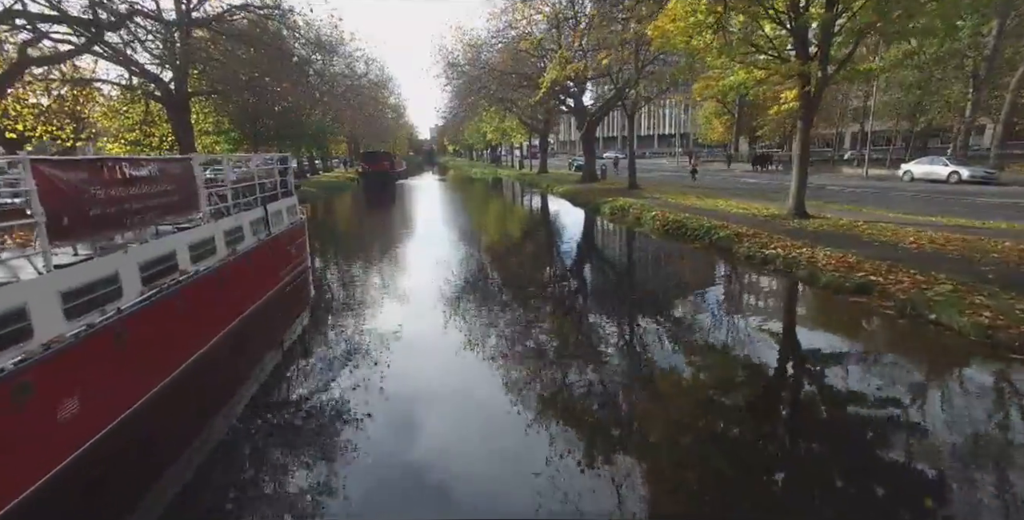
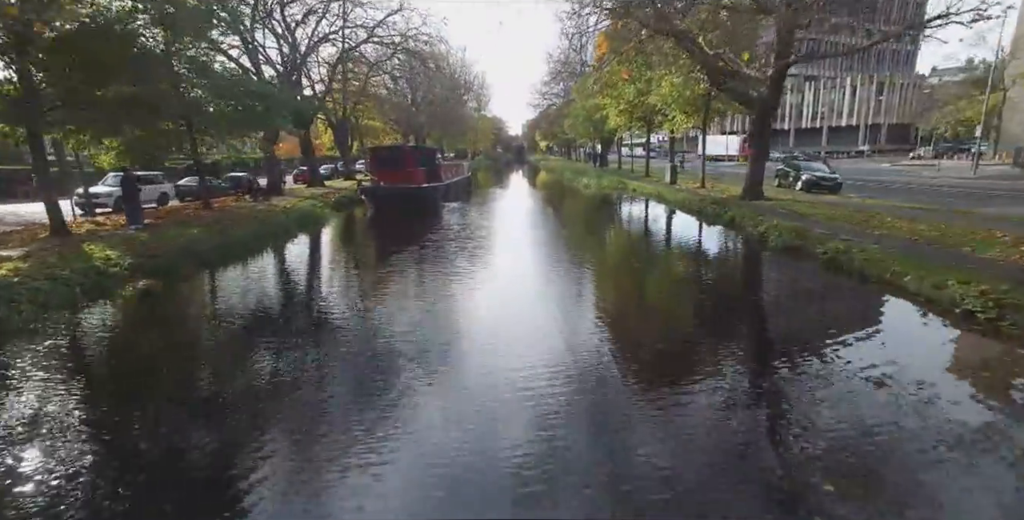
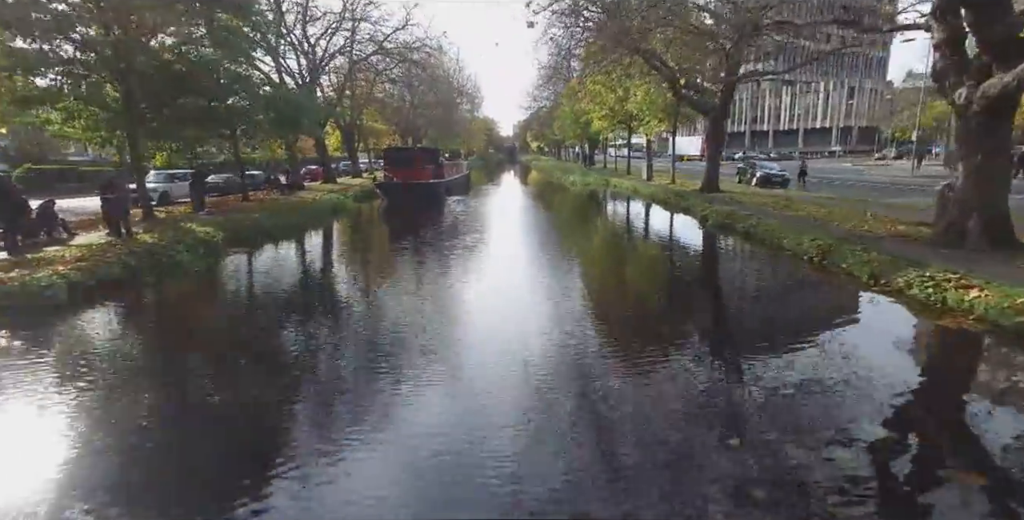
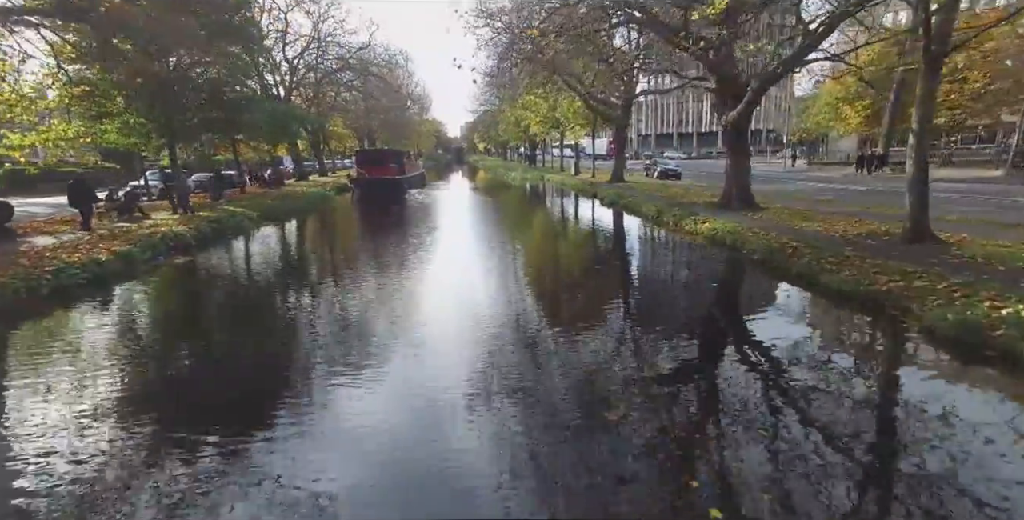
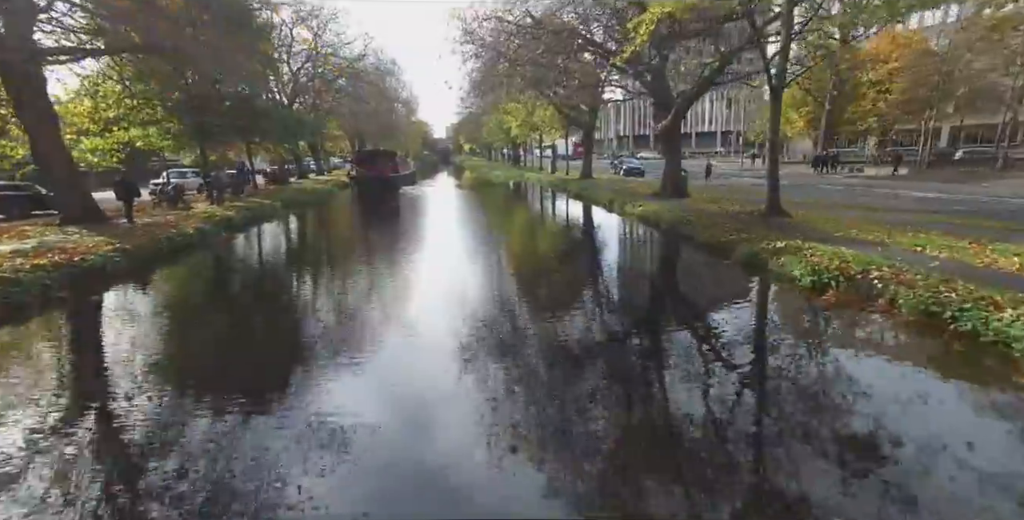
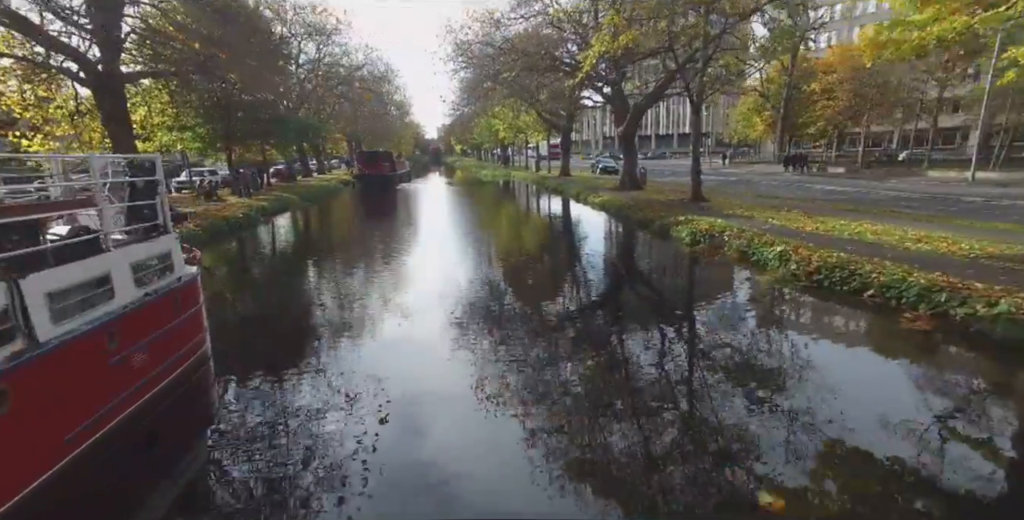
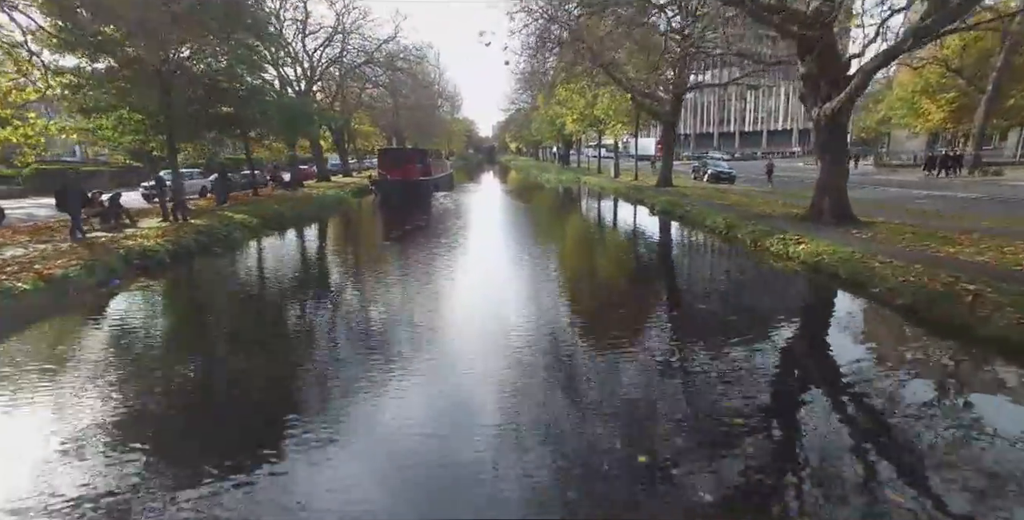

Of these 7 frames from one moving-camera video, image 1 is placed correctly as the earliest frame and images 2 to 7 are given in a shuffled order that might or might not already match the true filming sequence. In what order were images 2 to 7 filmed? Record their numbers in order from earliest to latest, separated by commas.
6, 5, 4, 7, 3, 2
